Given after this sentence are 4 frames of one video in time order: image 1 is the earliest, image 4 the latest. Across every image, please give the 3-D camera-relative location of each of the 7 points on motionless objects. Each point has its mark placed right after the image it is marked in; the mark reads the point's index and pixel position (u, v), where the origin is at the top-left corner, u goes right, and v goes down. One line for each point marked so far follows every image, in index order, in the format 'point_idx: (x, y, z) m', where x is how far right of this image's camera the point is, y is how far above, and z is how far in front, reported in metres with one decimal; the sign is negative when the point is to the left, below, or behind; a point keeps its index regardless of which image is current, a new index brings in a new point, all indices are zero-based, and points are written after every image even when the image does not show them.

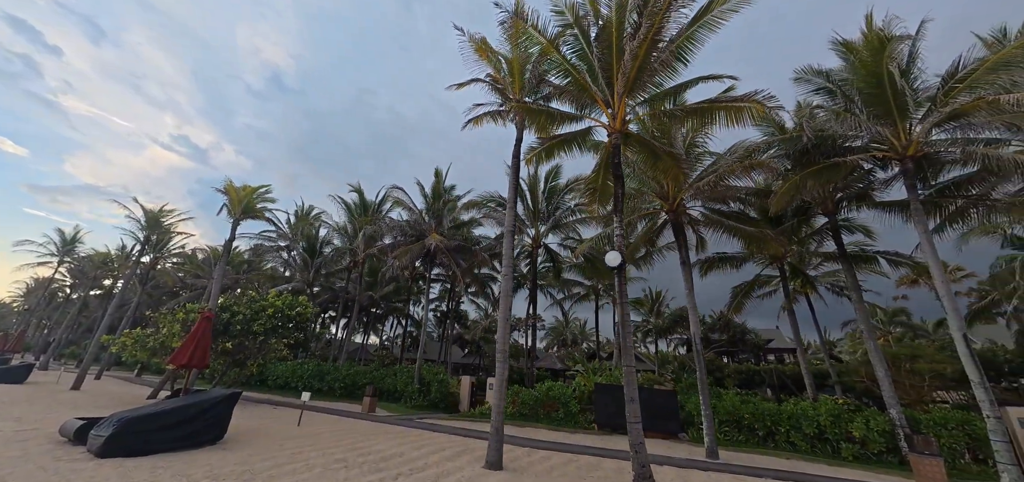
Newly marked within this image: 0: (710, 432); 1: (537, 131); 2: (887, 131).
0: (+5.9, -5.6, +11.2) m
1: (+0.7, +3.6, +12.0) m
2: (+10.4, +3.0, +10.5) m
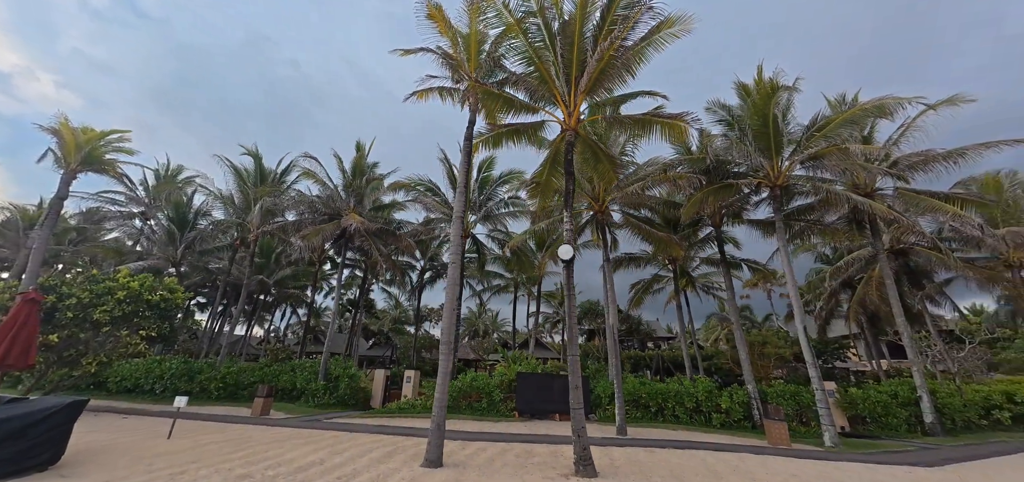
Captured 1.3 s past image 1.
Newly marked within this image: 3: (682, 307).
0: (+3.7, -5.6, +12.5) m
1: (-0.8, +3.9, +11.8) m
2: (+8.8, +2.7, +13.0) m
3: (+8.1, -3.0, +17.6) m
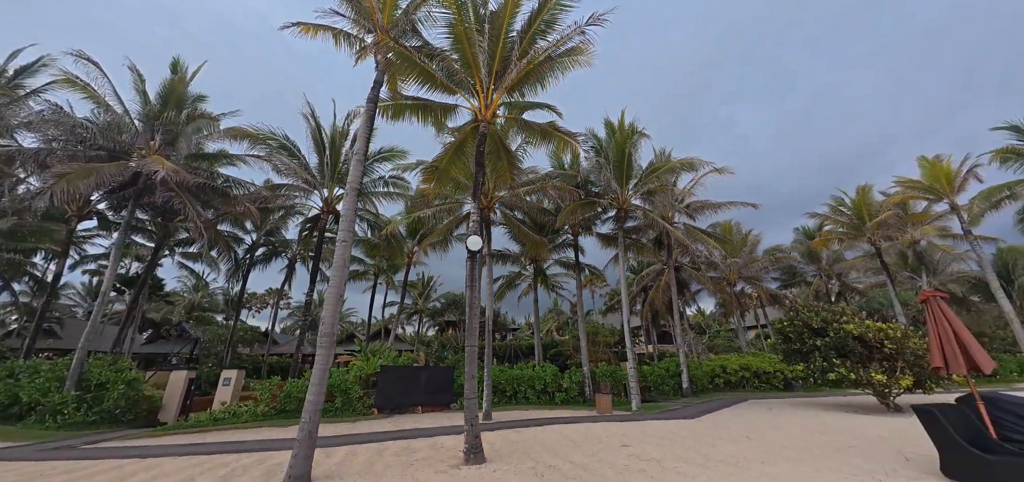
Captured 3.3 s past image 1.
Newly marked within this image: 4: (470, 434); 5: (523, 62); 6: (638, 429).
0: (-0.9, -5.5, +13.1) m
1: (-3.4, +4.5, +10.5) m
2: (+4.5, +2.2, +16.0) m
3: (+1.1, -3.1, +19.6) m
4: (-0.9, -4.3, +8.4) m
5: (+0.3, +4.7, +9.9) m
6: (+4.0, -6.0, +12.2) m
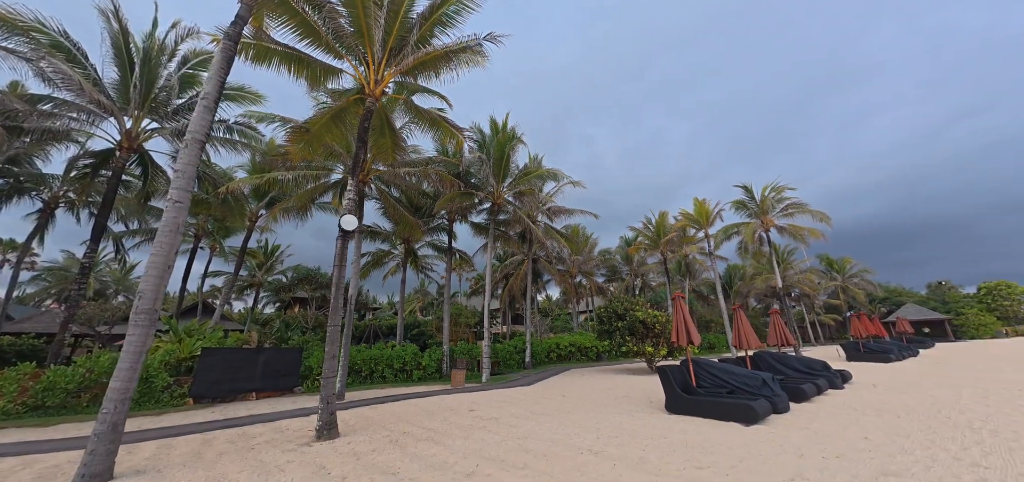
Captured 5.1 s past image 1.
0: (-5.8, -4.6, +12.8) m
1: (-6.1, +5.3, +9.2) m
2: (-0.9, +2.7, +17.1) m
3: (-5.9, -2.1, +19.5) m
4: (-4.1, -3.7, +8.3) m
5: (-2.4, +5.1, +9.9) m
6: (-1.0, -5.7, +13.6) m
